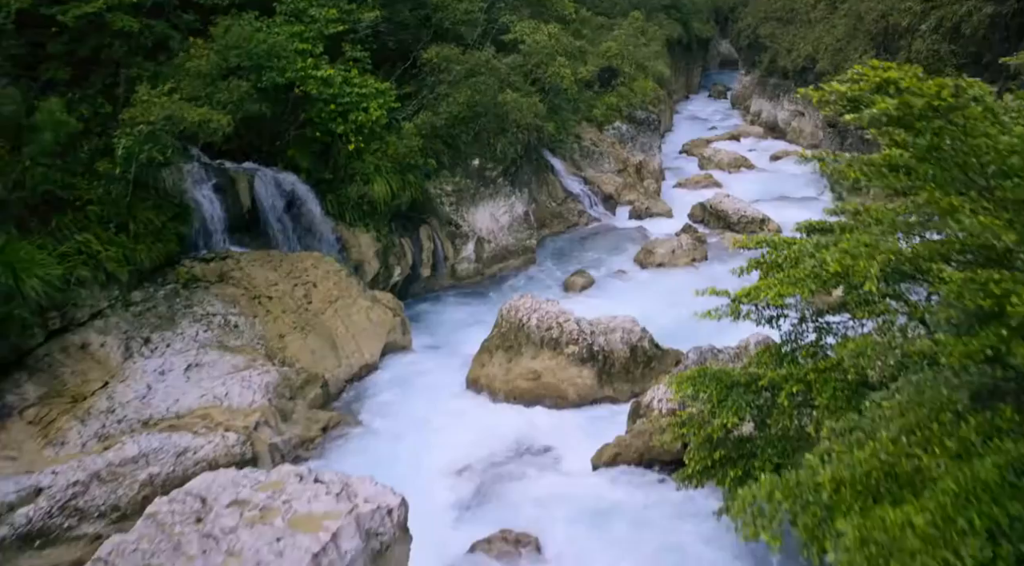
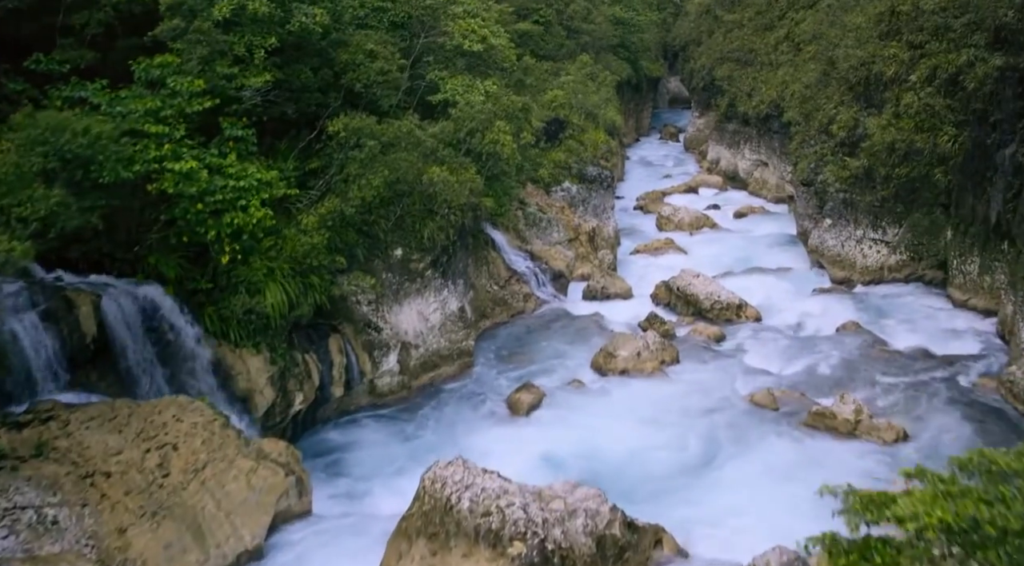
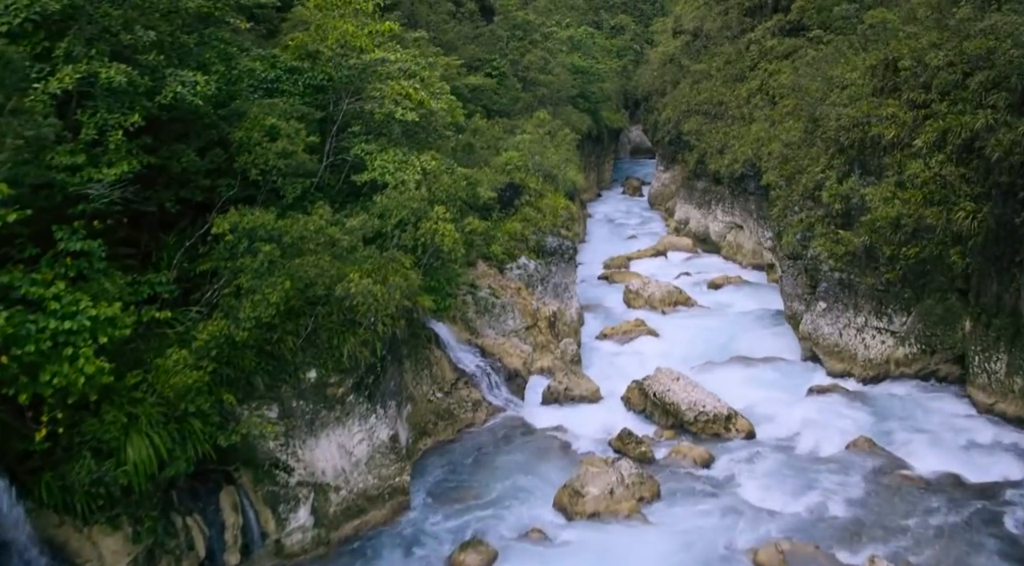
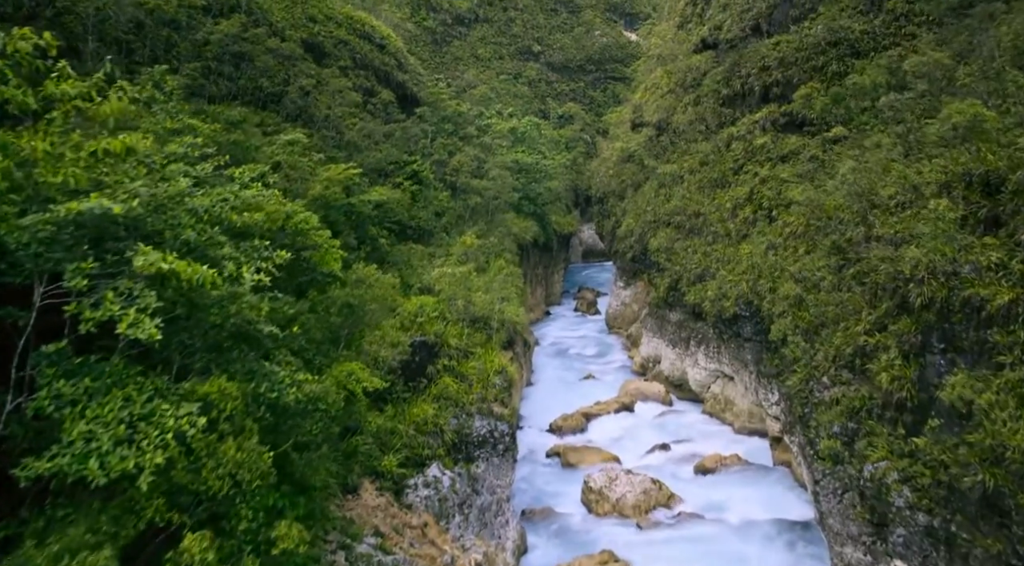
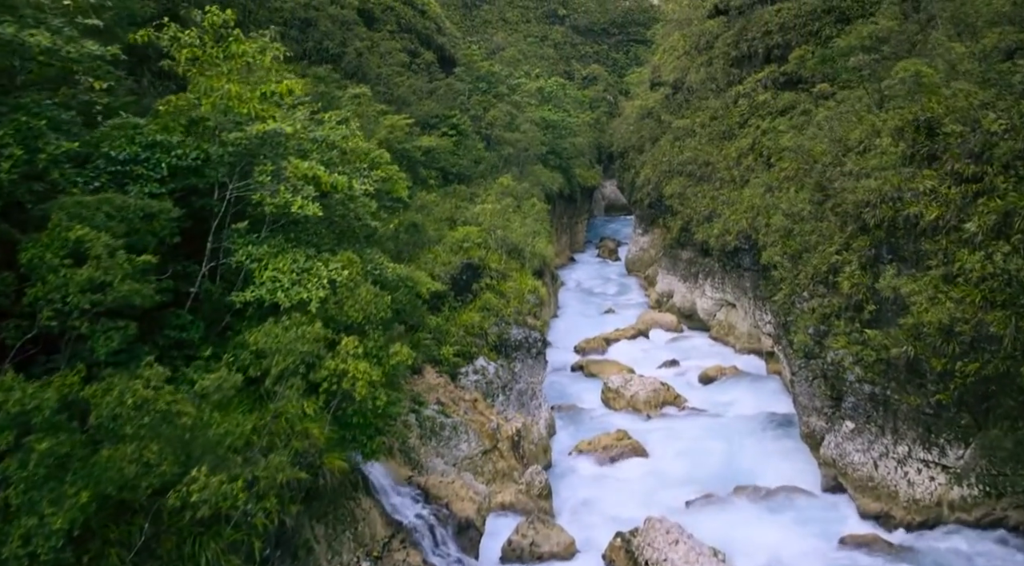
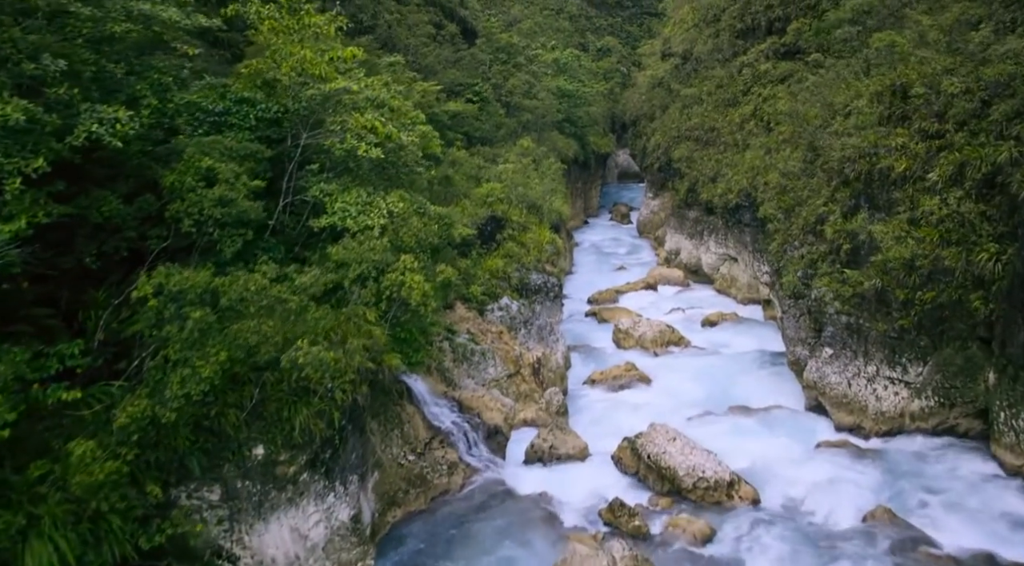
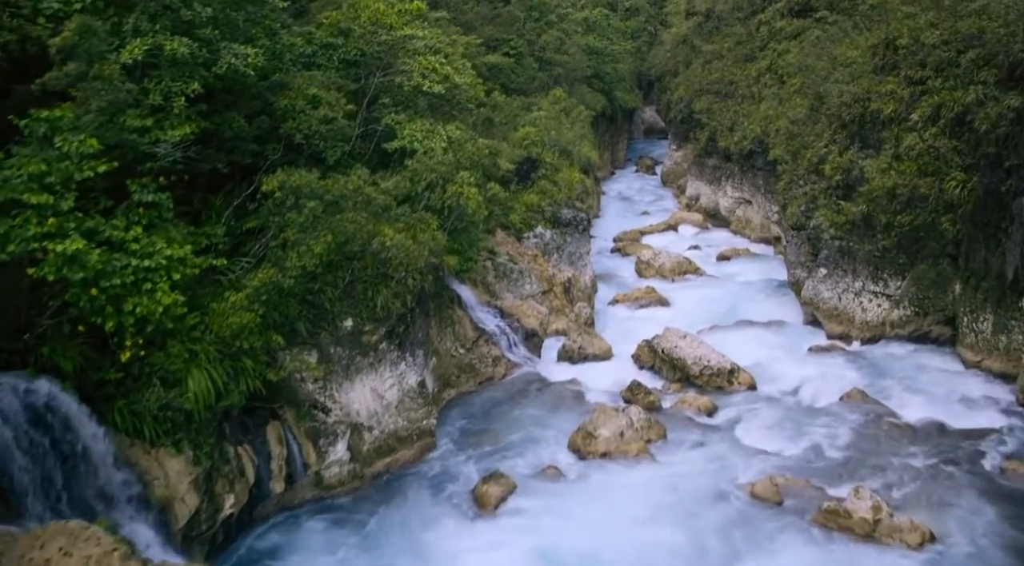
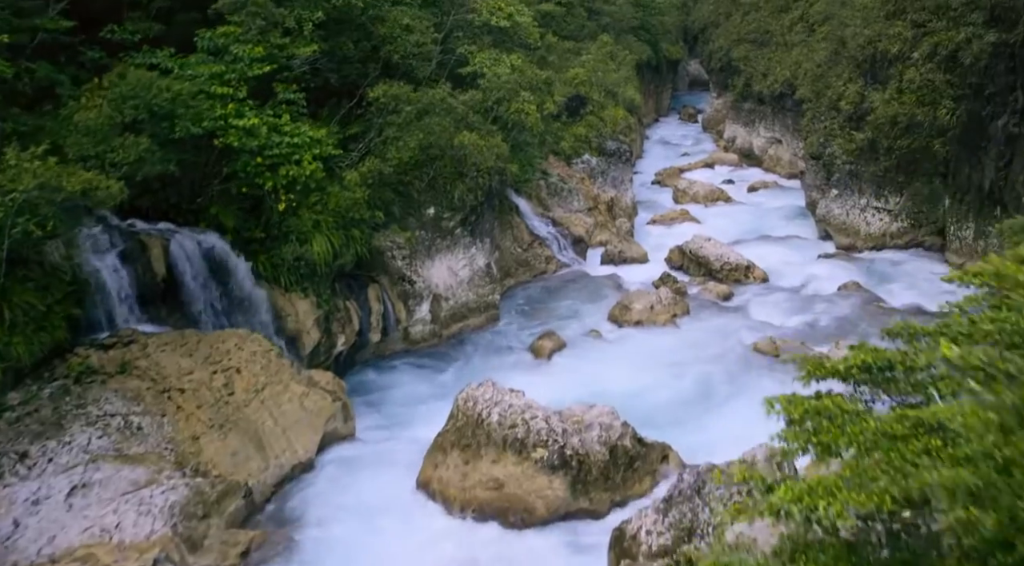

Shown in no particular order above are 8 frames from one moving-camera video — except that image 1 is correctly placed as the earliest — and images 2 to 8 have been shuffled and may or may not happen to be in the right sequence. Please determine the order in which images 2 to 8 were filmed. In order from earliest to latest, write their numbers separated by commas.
8, 2, 7, 3, 6, 5, 4
